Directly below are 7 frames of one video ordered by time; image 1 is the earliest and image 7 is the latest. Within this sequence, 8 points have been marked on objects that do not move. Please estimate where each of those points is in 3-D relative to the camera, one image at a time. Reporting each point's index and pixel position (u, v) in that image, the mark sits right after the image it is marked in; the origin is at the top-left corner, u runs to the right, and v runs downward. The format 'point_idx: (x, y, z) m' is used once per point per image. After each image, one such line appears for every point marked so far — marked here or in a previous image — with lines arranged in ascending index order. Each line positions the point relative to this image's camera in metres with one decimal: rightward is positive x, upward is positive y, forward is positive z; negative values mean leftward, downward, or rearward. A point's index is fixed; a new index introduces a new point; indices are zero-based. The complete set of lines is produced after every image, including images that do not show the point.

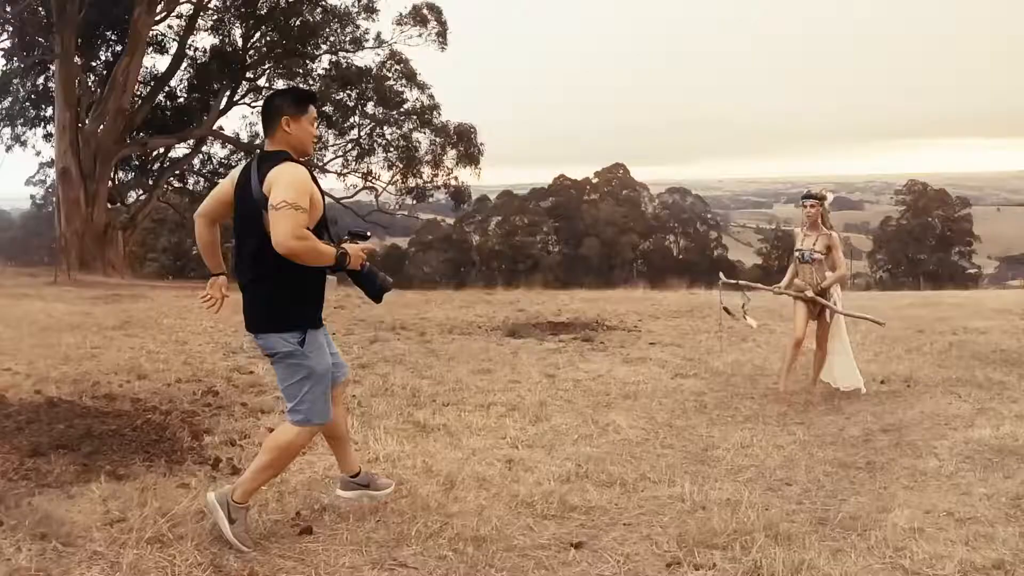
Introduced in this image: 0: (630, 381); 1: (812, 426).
0: (+0.9, -0.7, +7.1) m
1: (+1.8, -0.8, +5.4) m
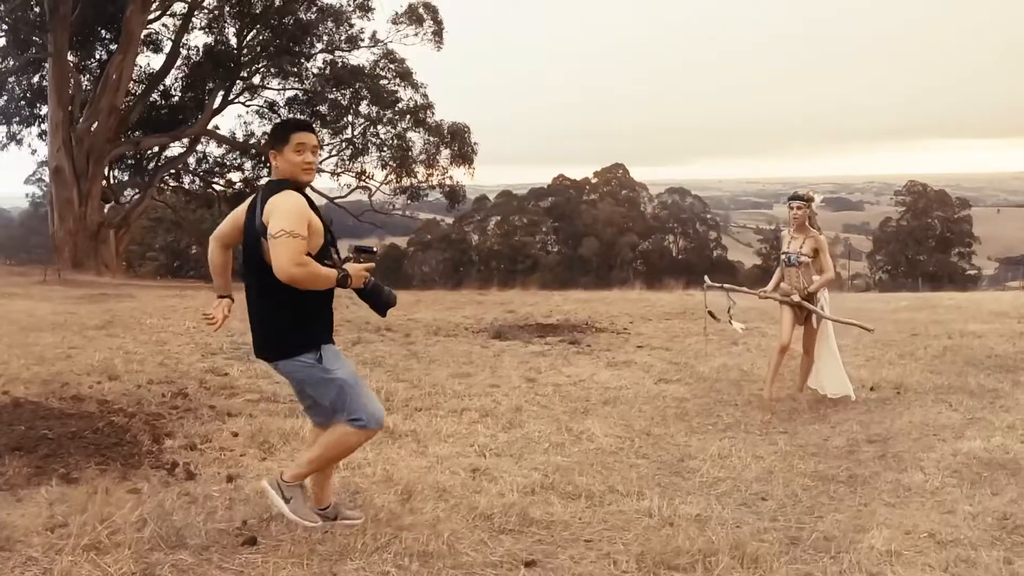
0: (+0.8, -0.8, +6.8) m
1: (+1.6, -0.8, +5.2) m
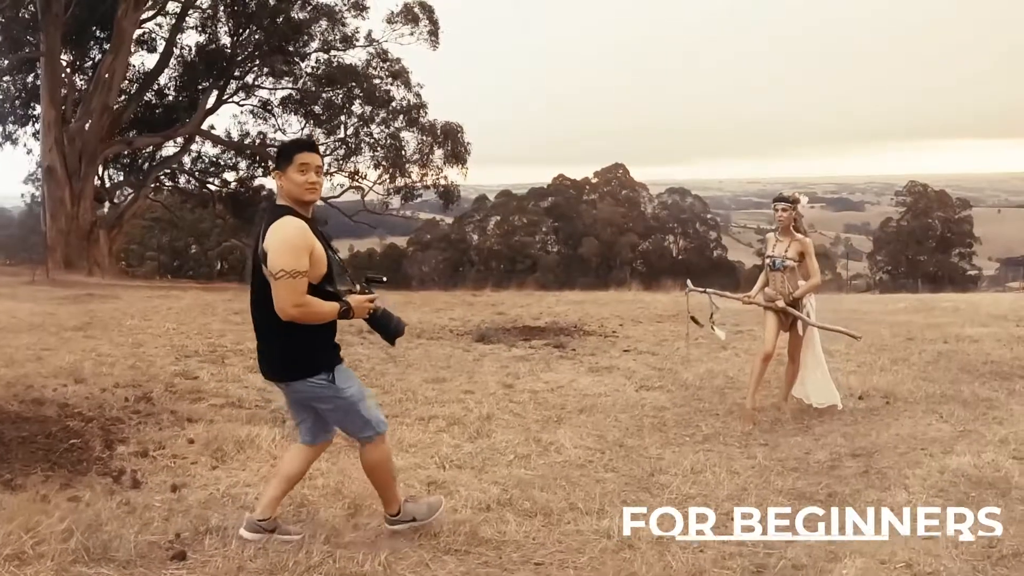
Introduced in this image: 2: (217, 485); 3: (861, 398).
0: (+0.6, -0.8, +6.6) m
1: (+1.4, -0.9, +4.9) m
2: (-1.6, -1.1, +4.8) m
3: (+2.4, -0.8, +6.1) m
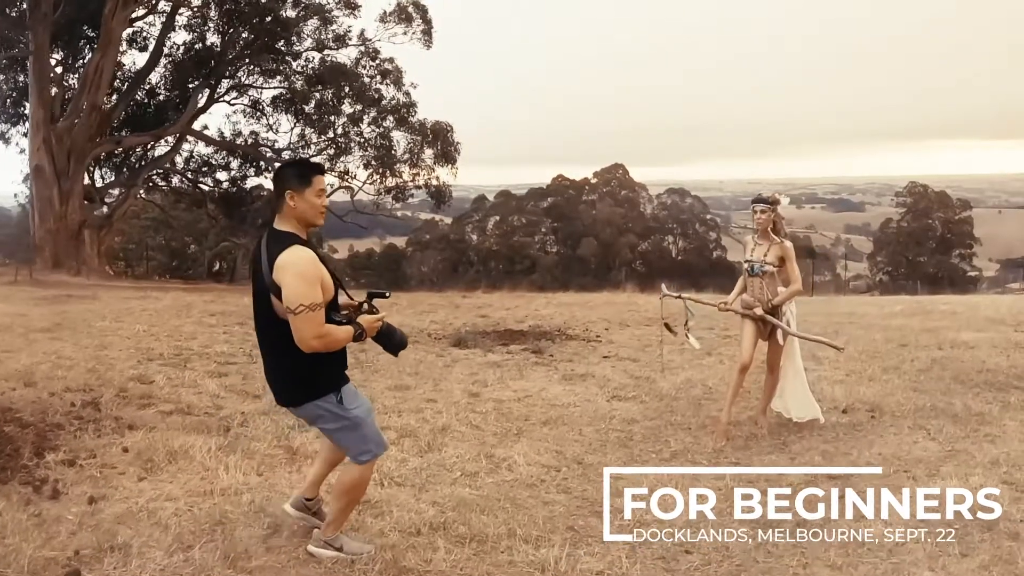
0: (+0.3, -0.8, +6.2) m
1: (+1.2, -0.9, +4.5) m
2: (-1.9, -1.1, +4.4) m
3: (+2.1, -0.8, +5.7) m
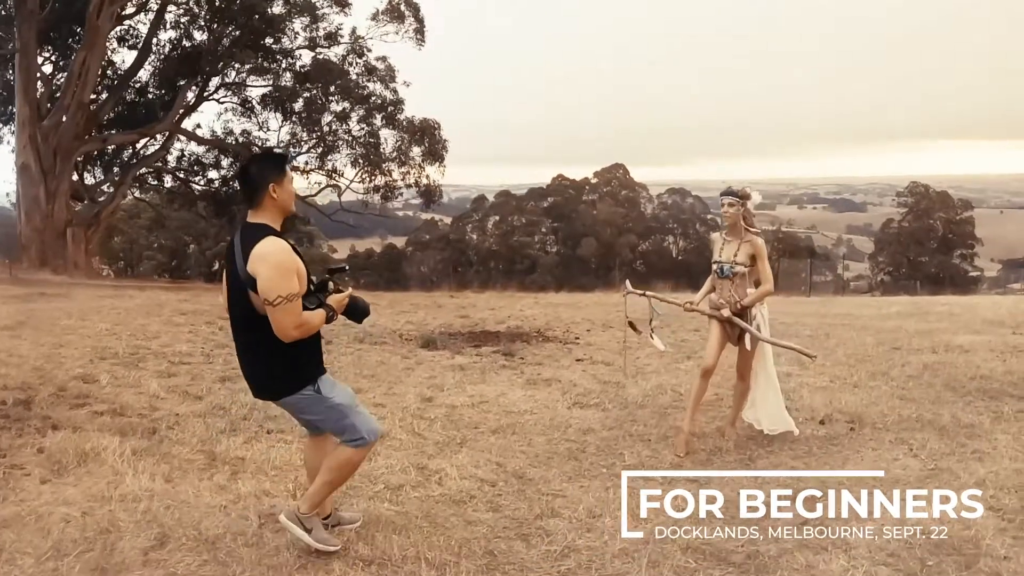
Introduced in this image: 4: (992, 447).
0: (0.0, -0.8, +5.7) m
1: (+0.9, -0.9, +4.0) m
2: (-2.2, -1.1, +4.0) m
3: (+1.8, -0.8, +5.2) m
4: (+2.5, -0.8, +4.6) m
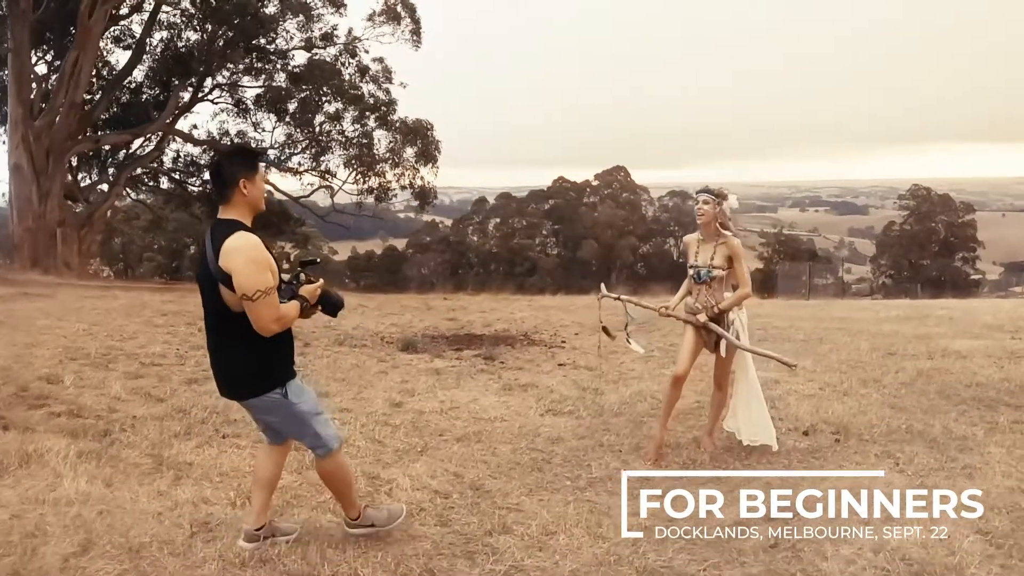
0: (-0.2, -0.8, +5.4) m
1: (+0.7, -0.9, +3.8) m
2: (-2.4, -1.1, +3.7) m
3: (+1.6, -0.8, +4.9) m
4: (+2.3, -0.8, +4.3) m
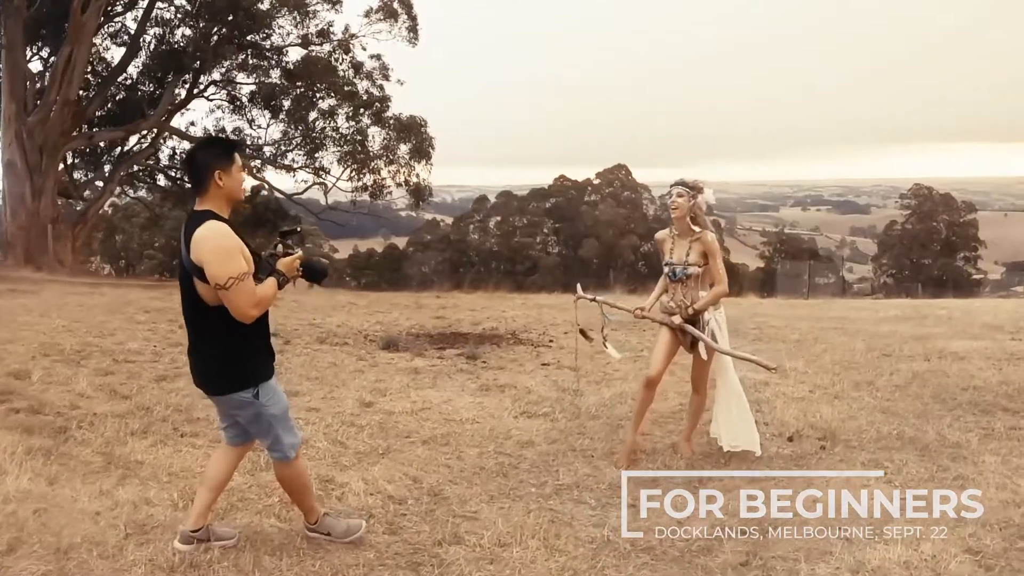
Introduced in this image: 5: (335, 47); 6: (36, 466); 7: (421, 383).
0: (-0.3, -0.8, +5.2) m
1: (+0.5, -0.9, +3.5) m
2: (-2.5, -1.1, +3.4) m
3: (+1.5, -0.8, +4.7) m
4: (+2.2, -0.8, +4.1) m
5: (-3.4, +4.6, +16.5) m
6: (-2.4, -1.0, +4.4) m
7: (-0.6, -0.7, +6.5) m
